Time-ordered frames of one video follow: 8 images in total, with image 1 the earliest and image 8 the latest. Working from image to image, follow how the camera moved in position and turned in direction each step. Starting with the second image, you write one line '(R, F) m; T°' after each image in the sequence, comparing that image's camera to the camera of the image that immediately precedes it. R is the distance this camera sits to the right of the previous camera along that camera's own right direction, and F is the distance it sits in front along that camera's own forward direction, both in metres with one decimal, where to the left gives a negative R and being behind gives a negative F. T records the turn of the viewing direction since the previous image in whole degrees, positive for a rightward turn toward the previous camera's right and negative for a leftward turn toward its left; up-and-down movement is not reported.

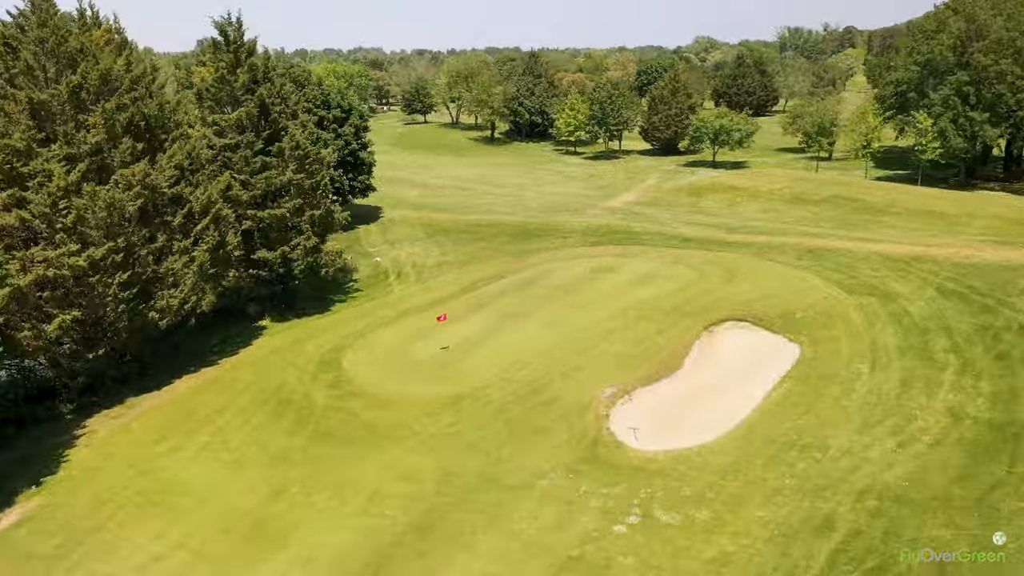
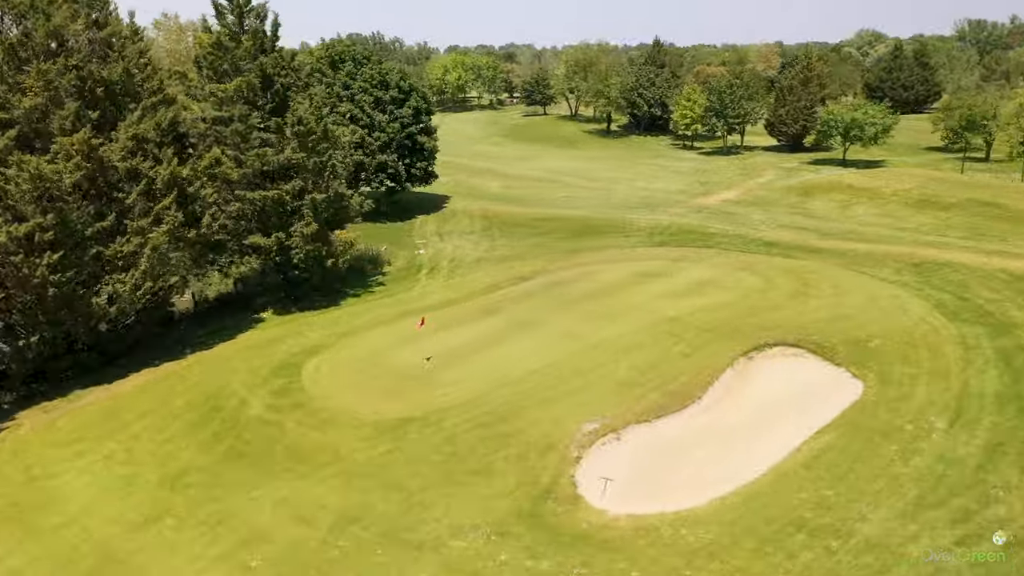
(+4.3, +4.9) m; -10°
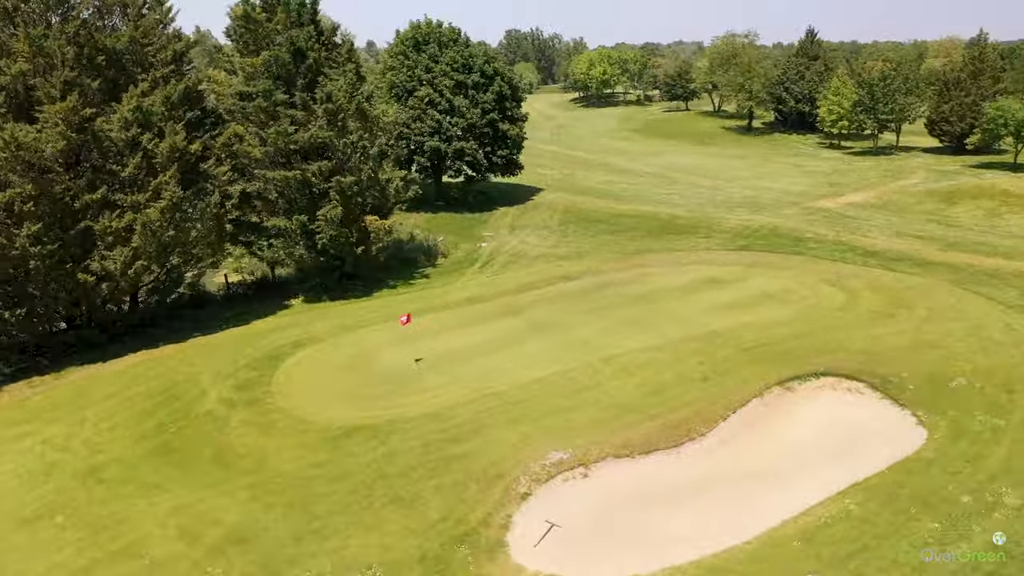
(+3.9, +3.4) m; -11°
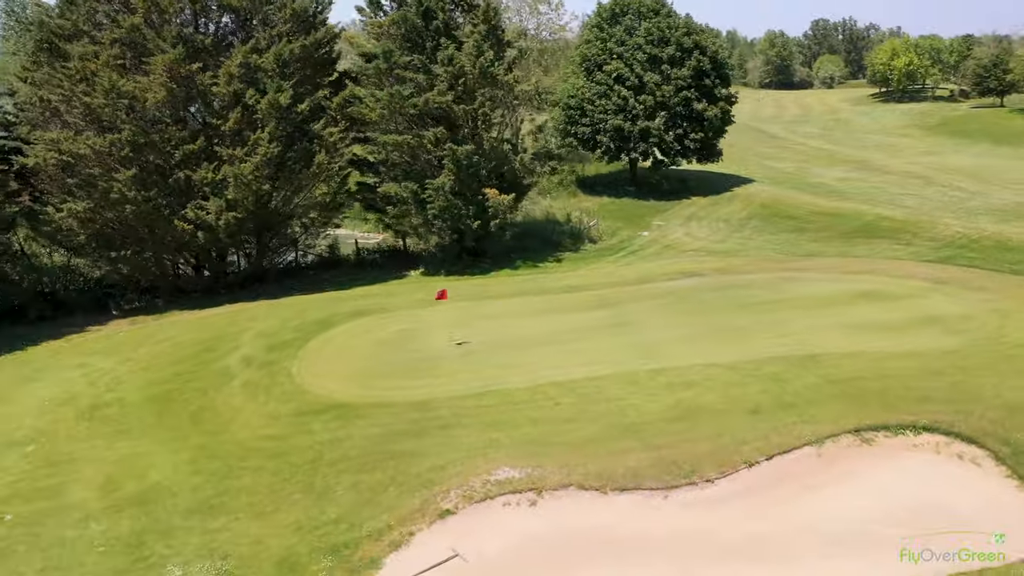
(+5.1, +3.7) m; -20°
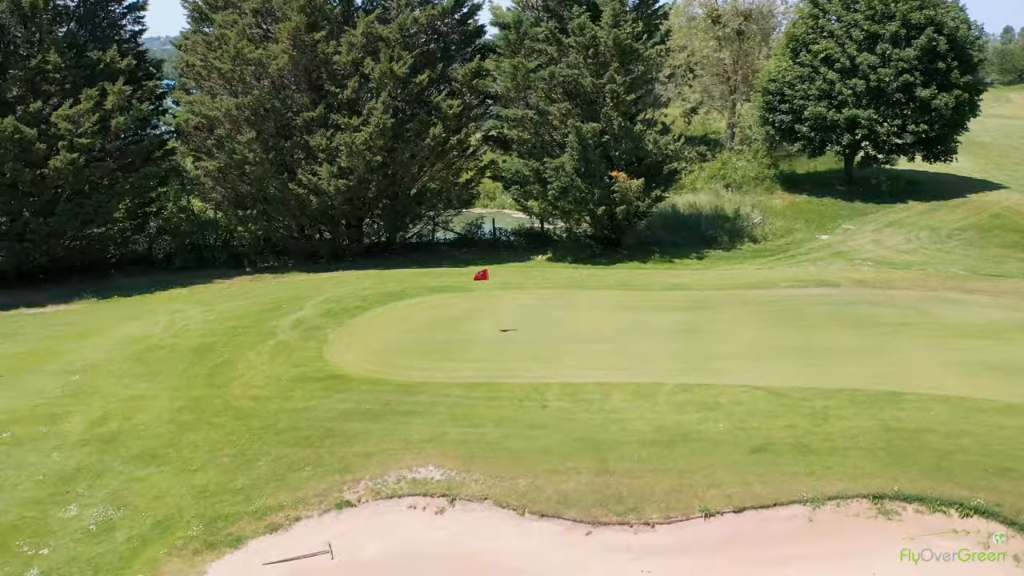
(+4.5, +2.6) m; -19°
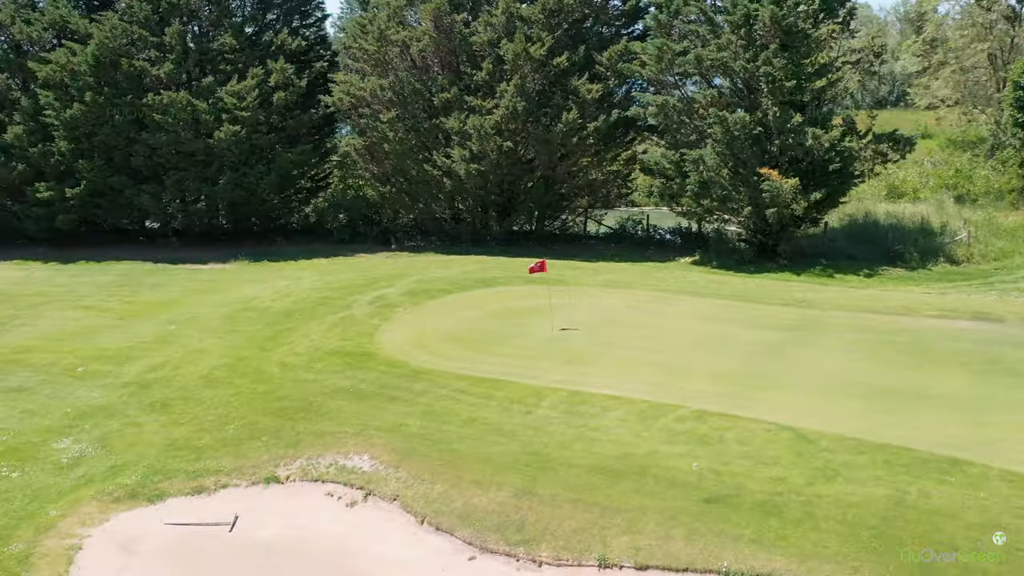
(+4.0, +1.9) m; -19°
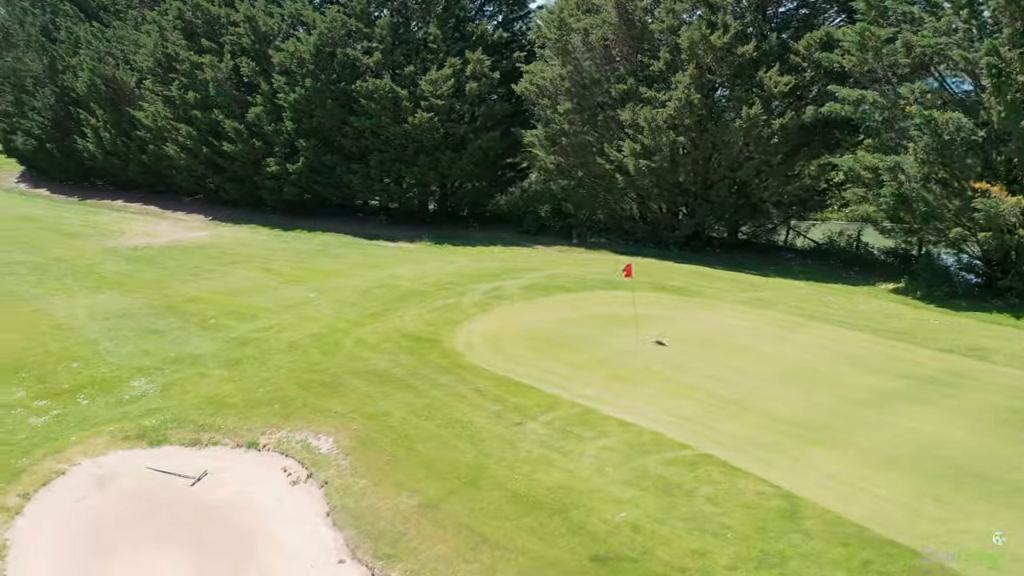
(+4.0, +1.7) m; -21°
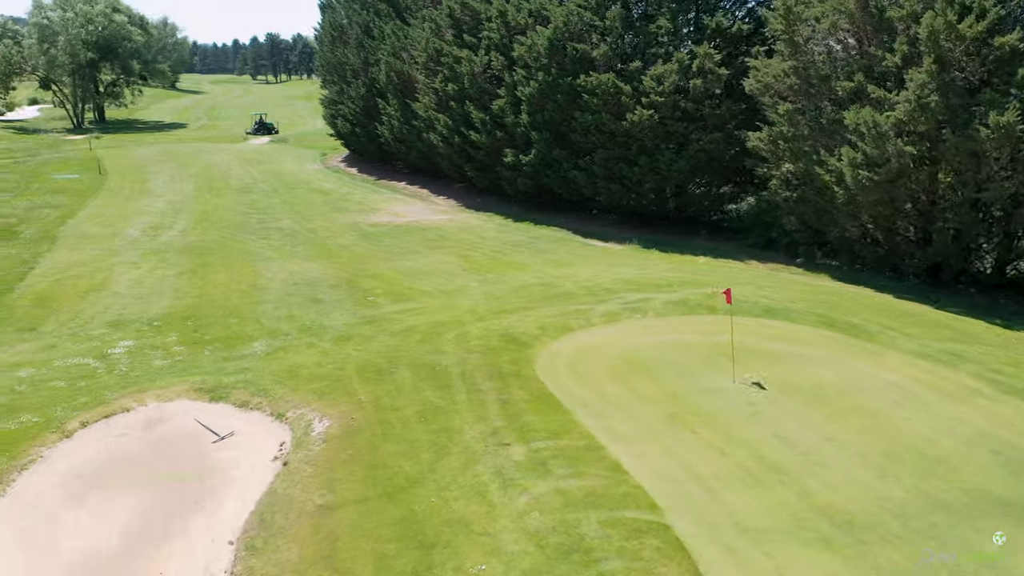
(+4.0, +1.8) m; -24°
